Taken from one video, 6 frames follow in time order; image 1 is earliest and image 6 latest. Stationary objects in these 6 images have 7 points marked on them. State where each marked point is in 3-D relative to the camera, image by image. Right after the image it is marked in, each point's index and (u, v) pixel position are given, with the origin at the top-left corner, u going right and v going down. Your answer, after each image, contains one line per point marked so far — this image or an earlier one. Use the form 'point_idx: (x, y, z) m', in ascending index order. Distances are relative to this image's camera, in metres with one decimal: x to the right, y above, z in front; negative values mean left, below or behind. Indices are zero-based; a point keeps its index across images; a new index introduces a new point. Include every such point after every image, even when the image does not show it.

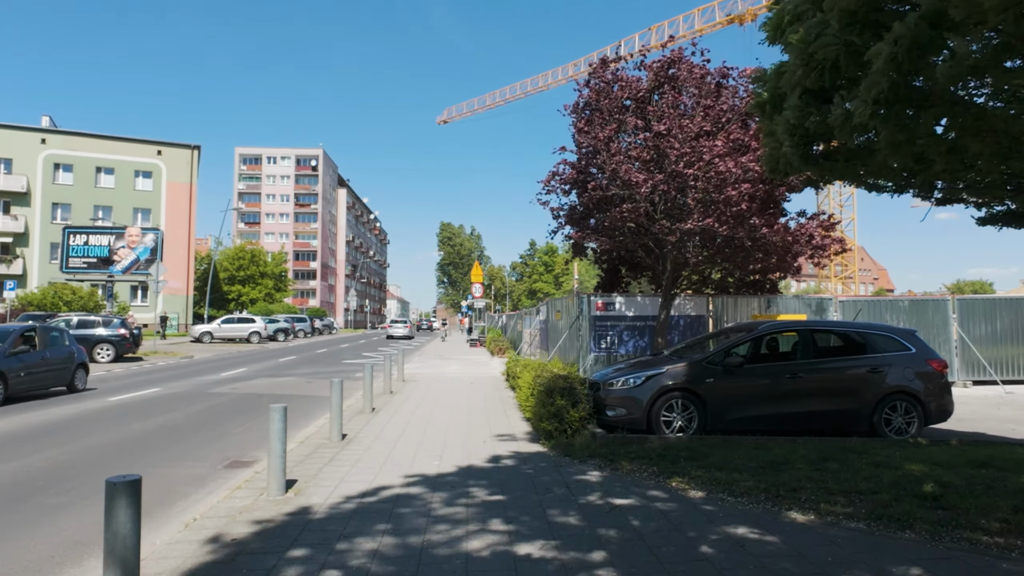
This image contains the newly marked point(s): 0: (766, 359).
0: (+2.8, -0.8, +7.7) m
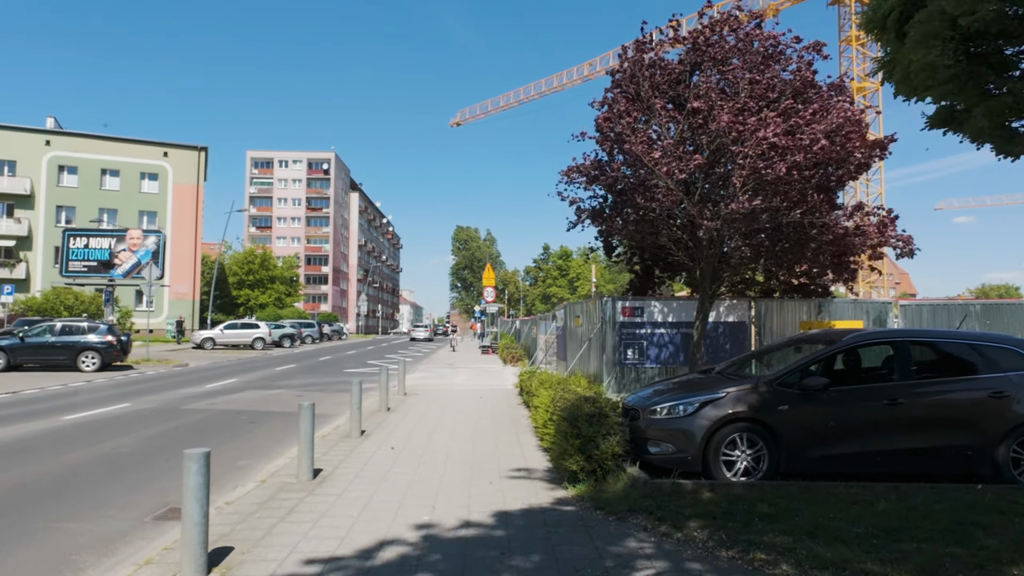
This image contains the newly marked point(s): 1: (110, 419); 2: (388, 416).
0: (+2.9, -0.8, +6.0) m
1: (-6.5, -2.1, +11.1) m
2: (-2.1, -2.1, +11.3) m
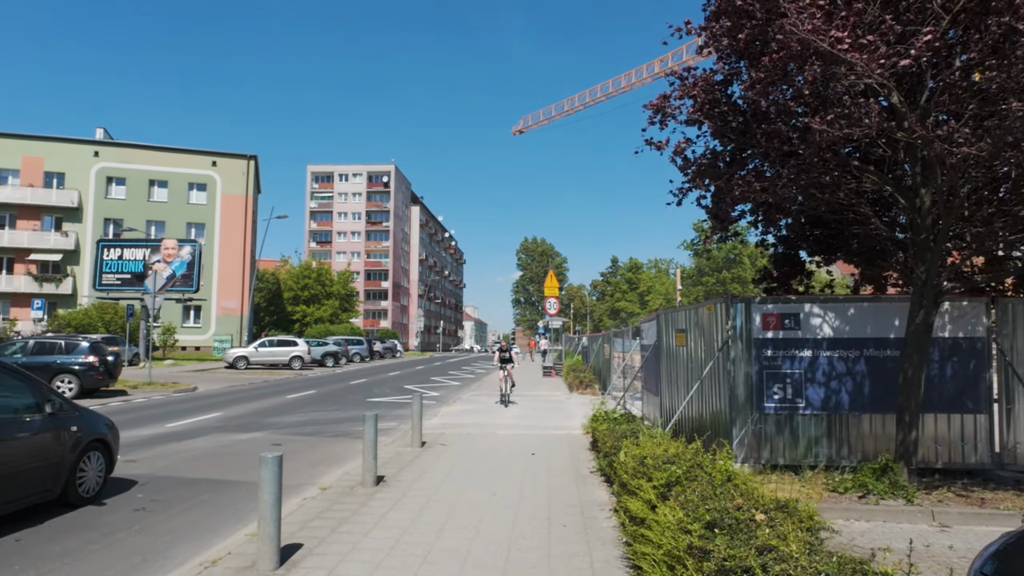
0: (+3.1, -0.6, +1.0) m
1: (-5.8, -2.1, +6.9) m
2: (-1.4, -2.1, +6.8) m
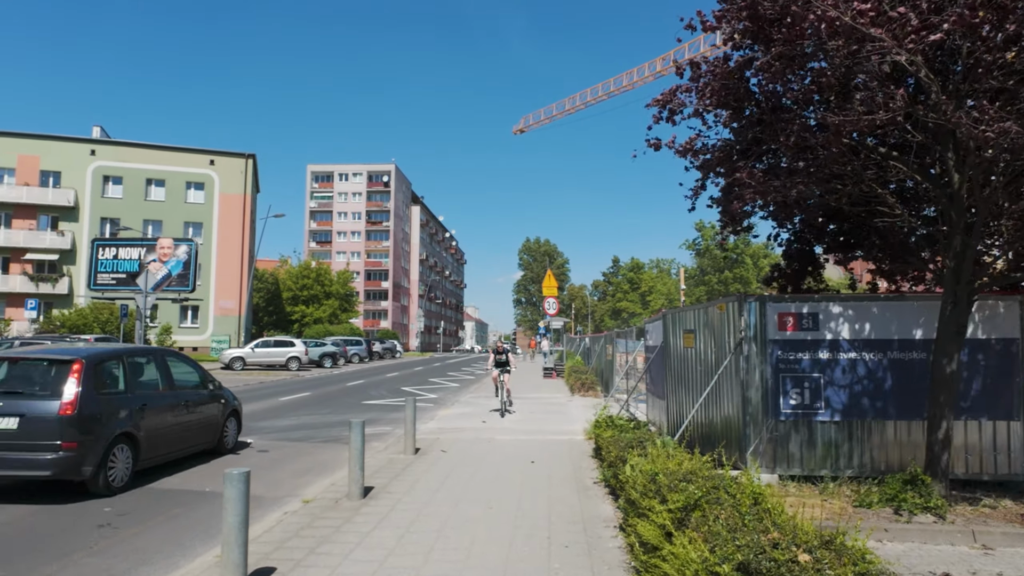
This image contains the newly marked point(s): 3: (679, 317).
0: (+3.0, -0.5, +0.5) m
1: (-5.8, -2.0, +6.4) m
2: (-1.4, -2.0, +6.3) m
3: (+2.2, -0.4, +9.1) m
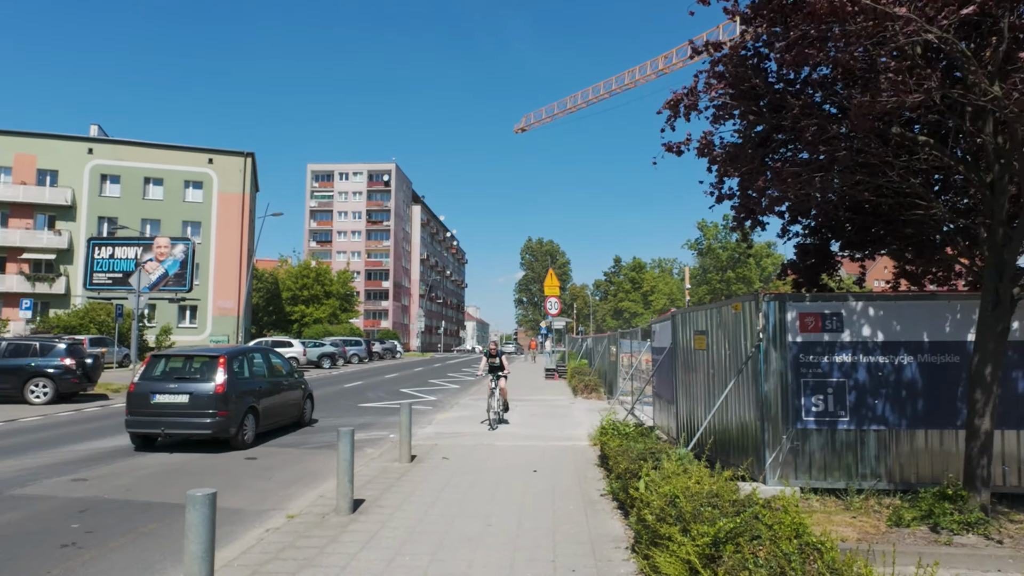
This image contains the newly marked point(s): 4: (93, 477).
0: (+3.0, -0.5, 0.0) m
1: (-5.8, -2.0, +5.9) m
2: (-1.4, -2.0, +5.8) m
3: (+2.2, -0.4, +8.6) m
4: (-4.7, -2.1, +7.7) m
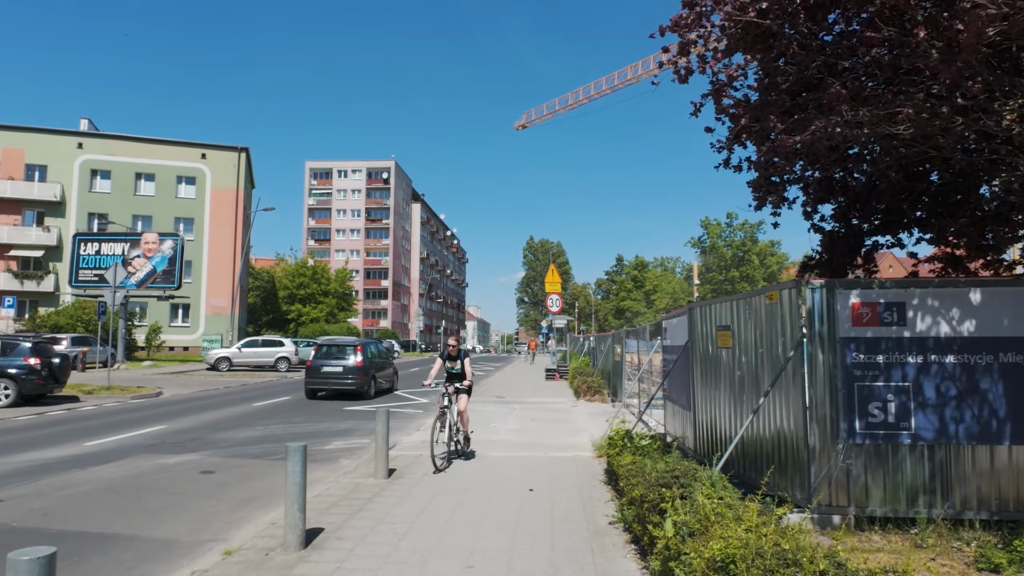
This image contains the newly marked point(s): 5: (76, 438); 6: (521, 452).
0: (+2.9, -0.4, -1.2) m
1: (-5.9, -1.9, +4.8) m
2: (-1.5, -1.9, +4.6) m
3: (+2.1, -0.2, +7.4) m
4: (-4.8, -2.0, +6.6) m
5: (-6.9, -2.4, +11.1) m
6: (+0.2, -2.3, +9.5) m
